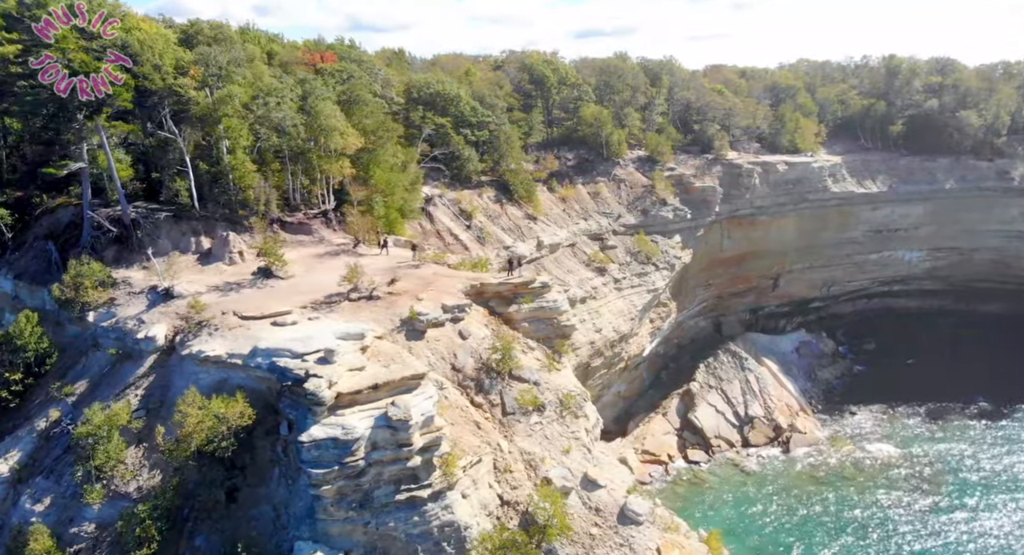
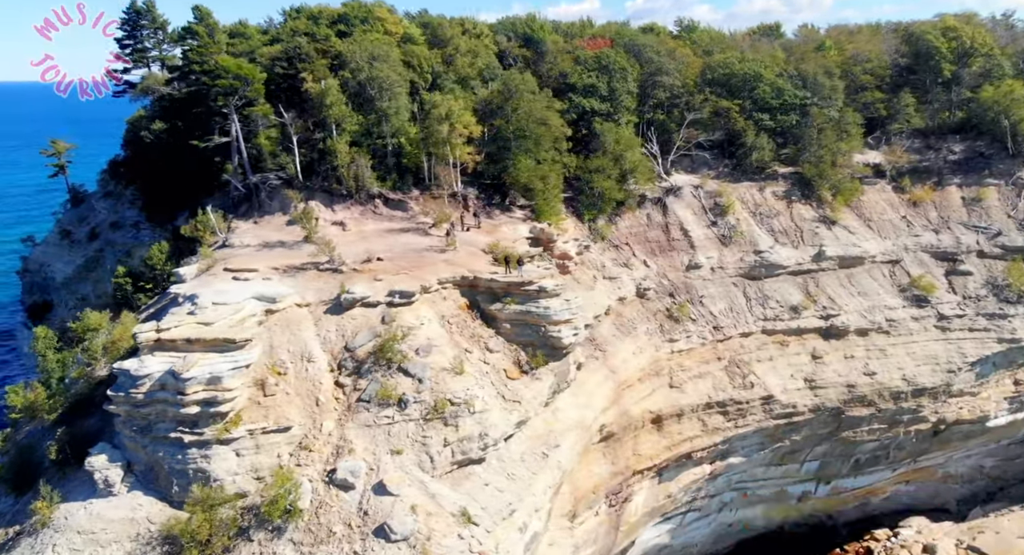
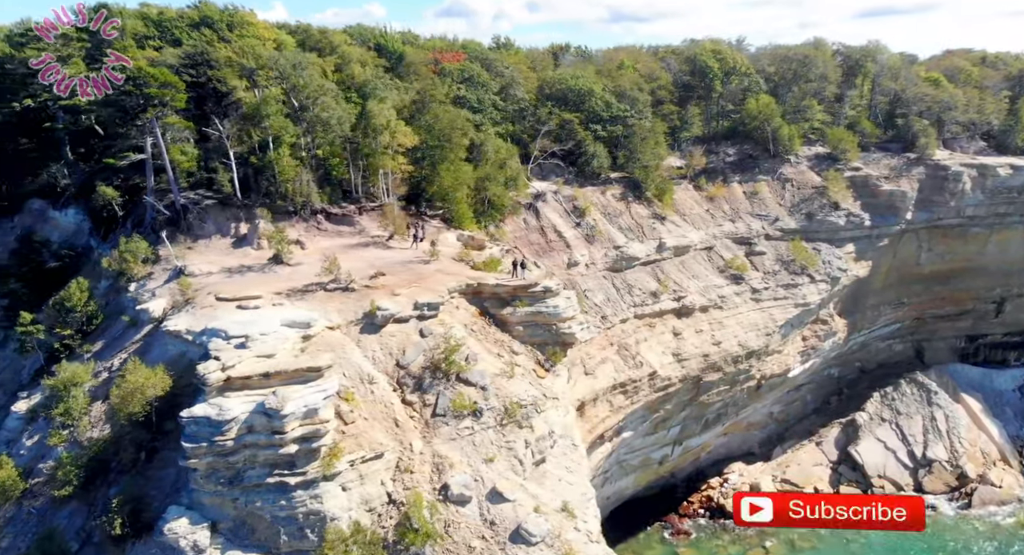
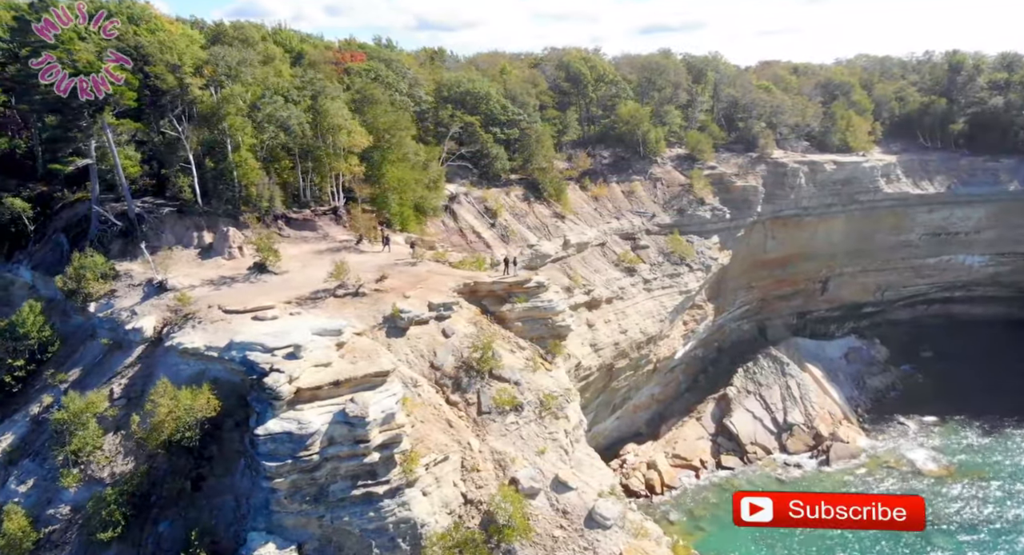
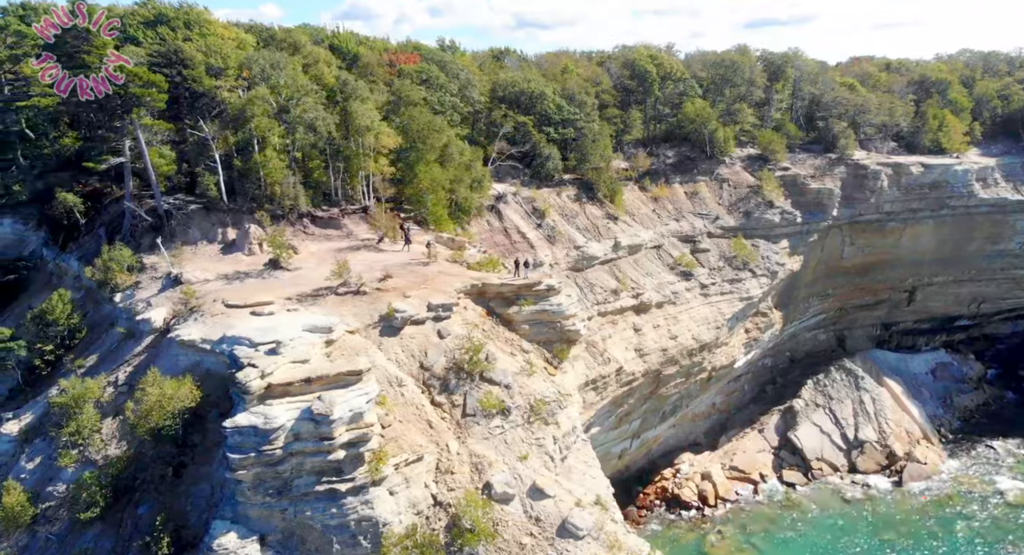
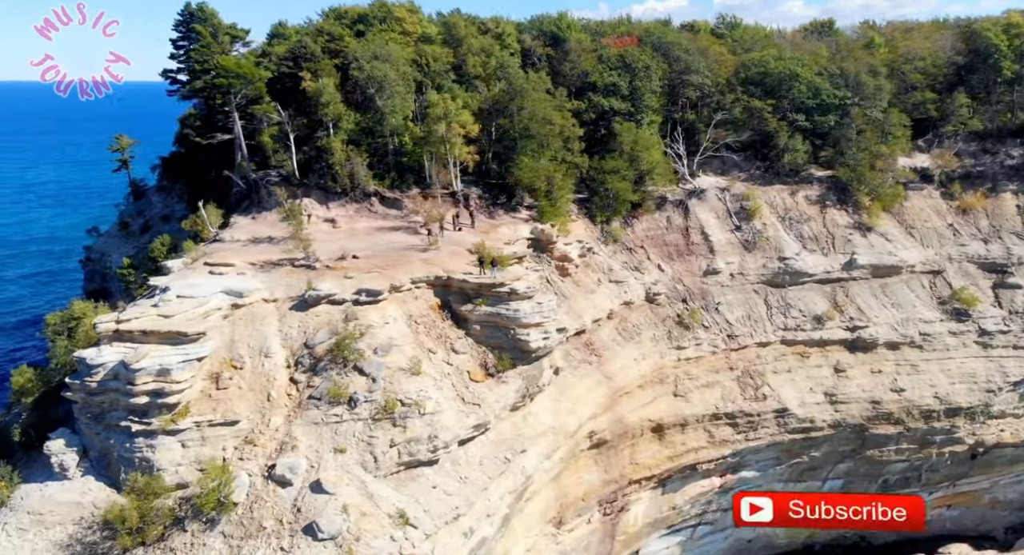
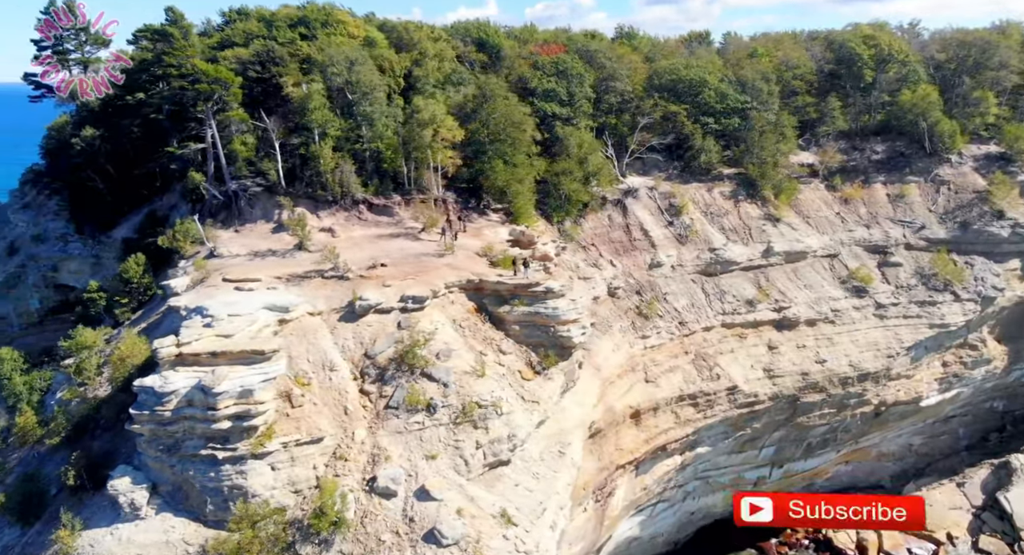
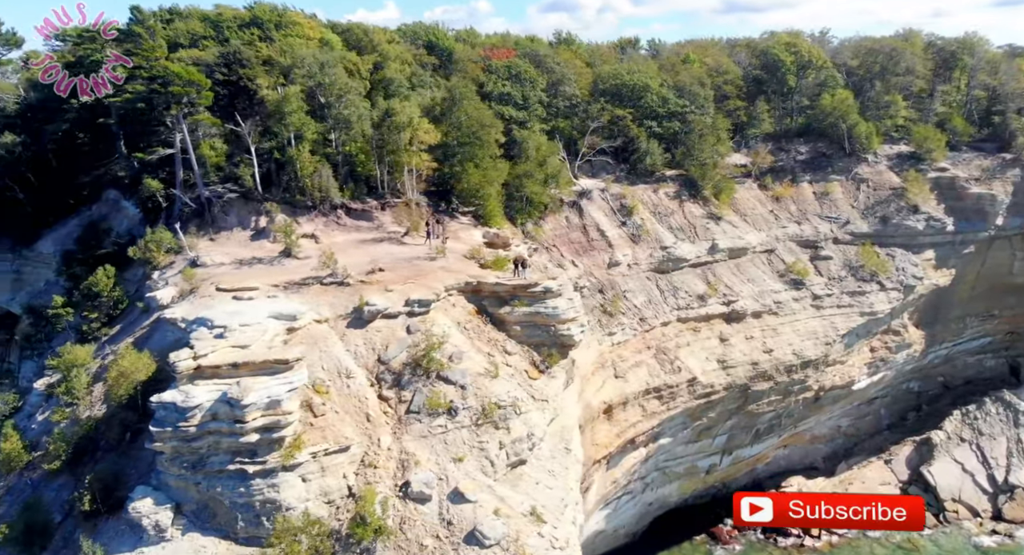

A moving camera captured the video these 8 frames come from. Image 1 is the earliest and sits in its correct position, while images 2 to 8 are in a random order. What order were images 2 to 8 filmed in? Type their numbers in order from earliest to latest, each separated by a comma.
4, 5, 3, 8, 7, 2, 6
